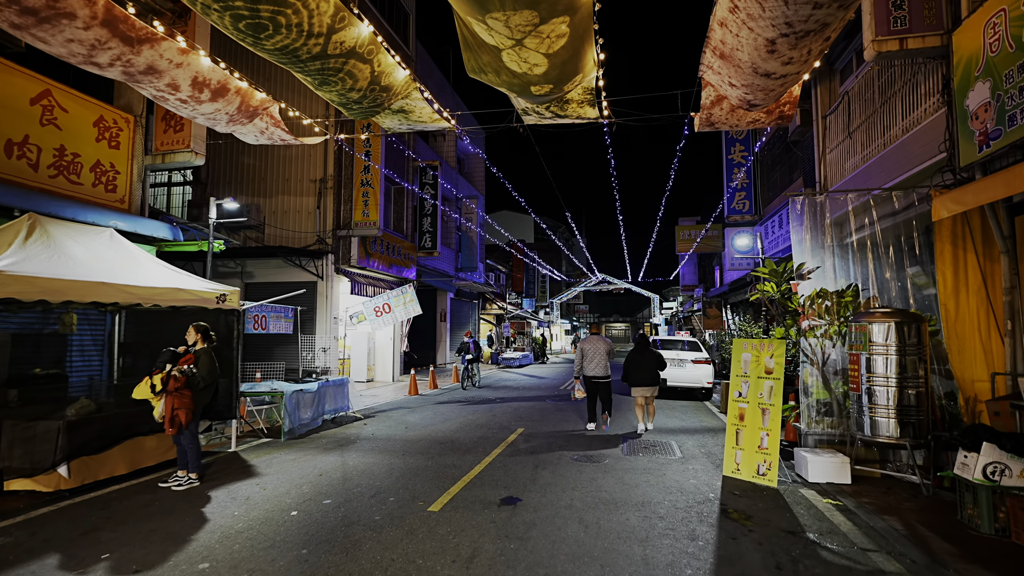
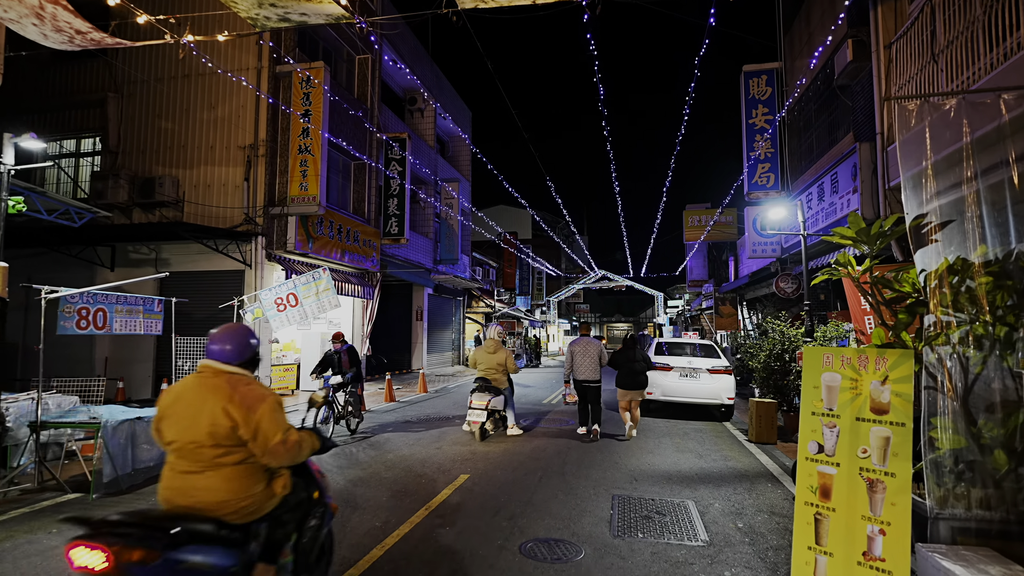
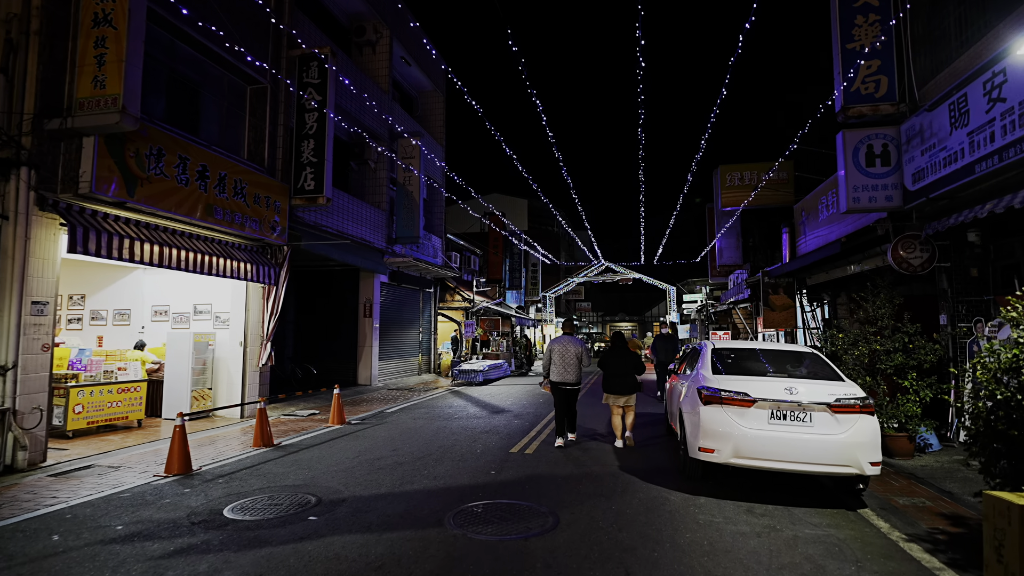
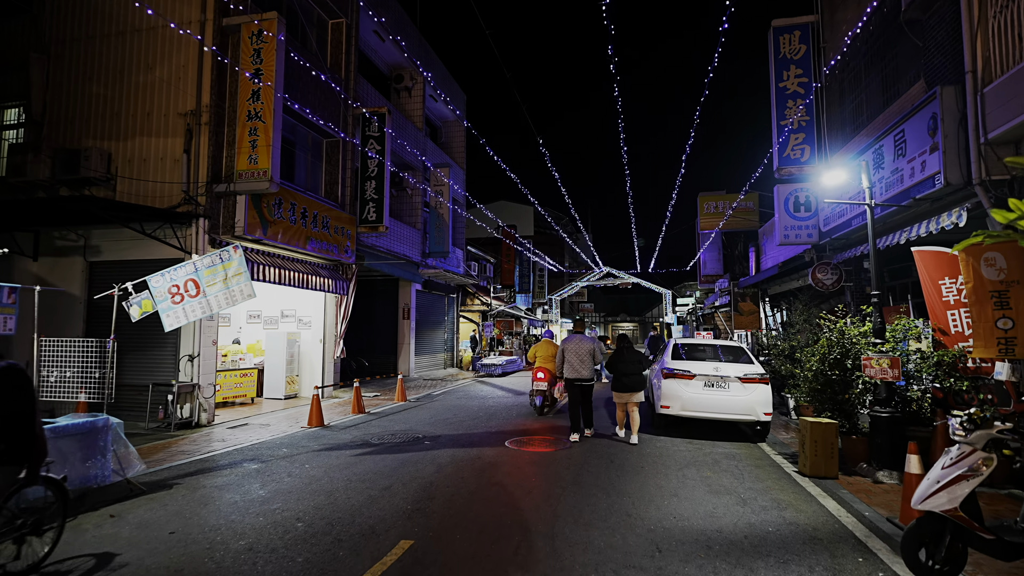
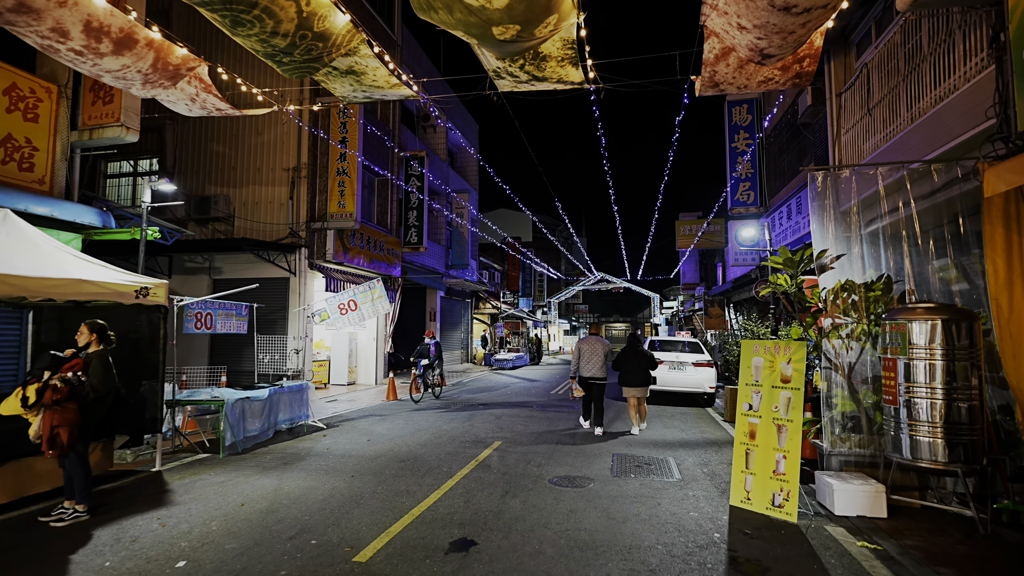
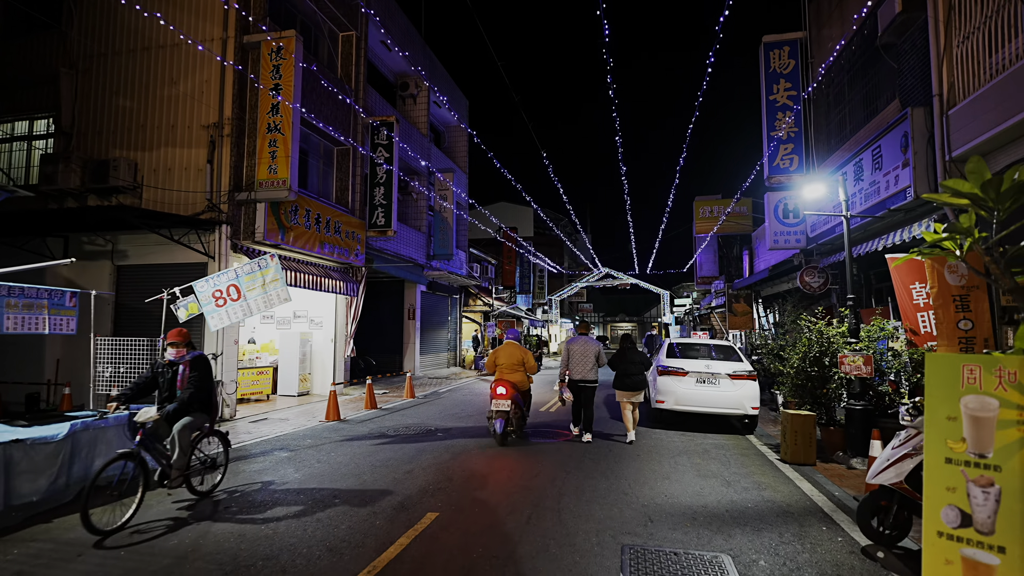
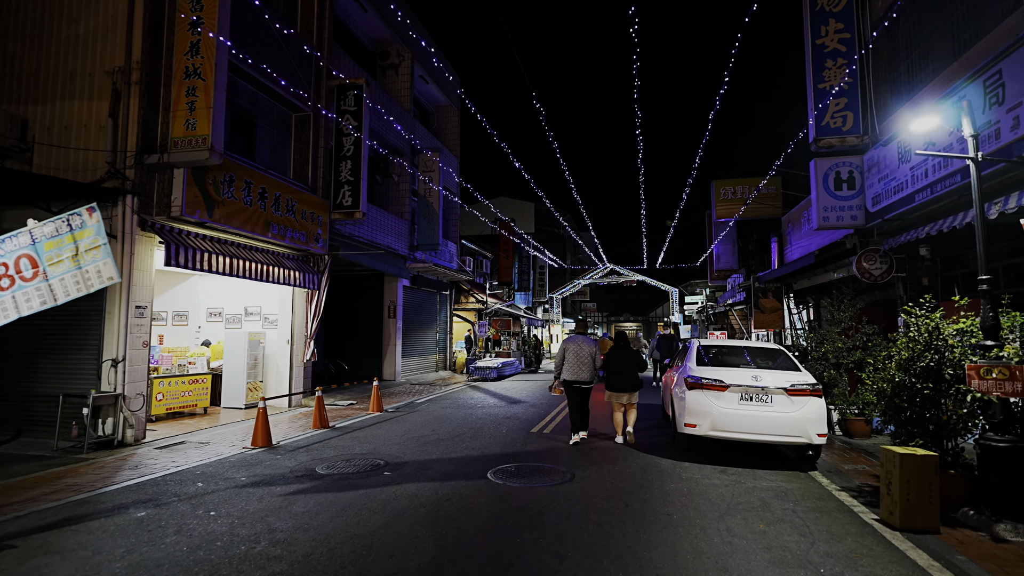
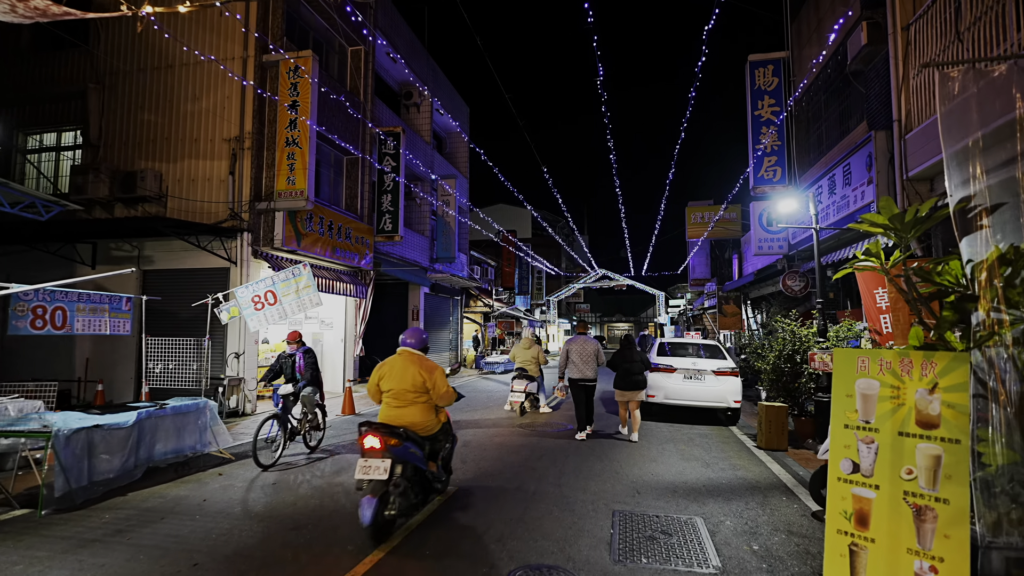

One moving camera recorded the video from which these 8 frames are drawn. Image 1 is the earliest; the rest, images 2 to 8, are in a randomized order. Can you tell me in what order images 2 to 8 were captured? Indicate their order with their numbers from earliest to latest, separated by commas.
5, 2, 8, 6, 4, 7, 3
